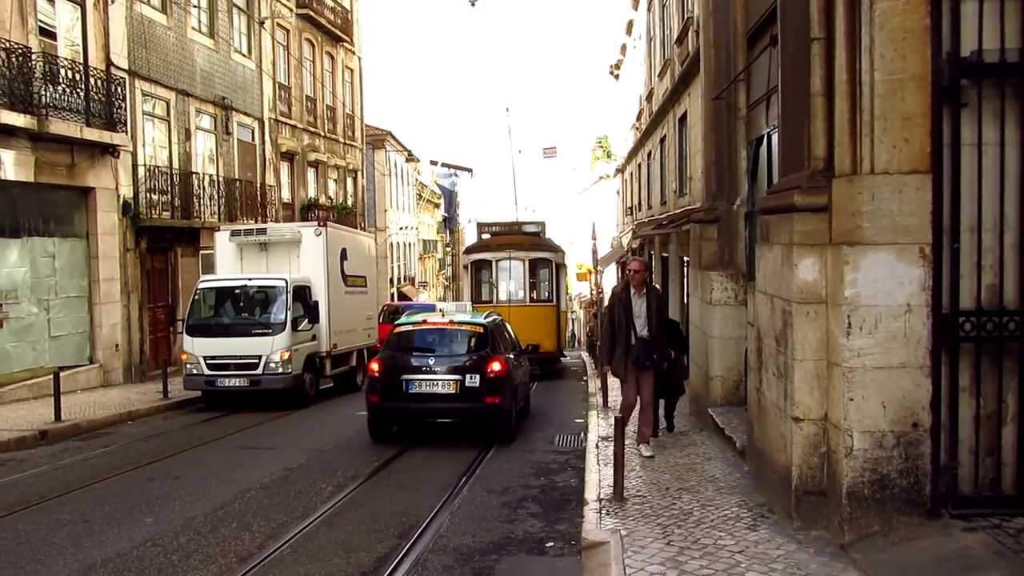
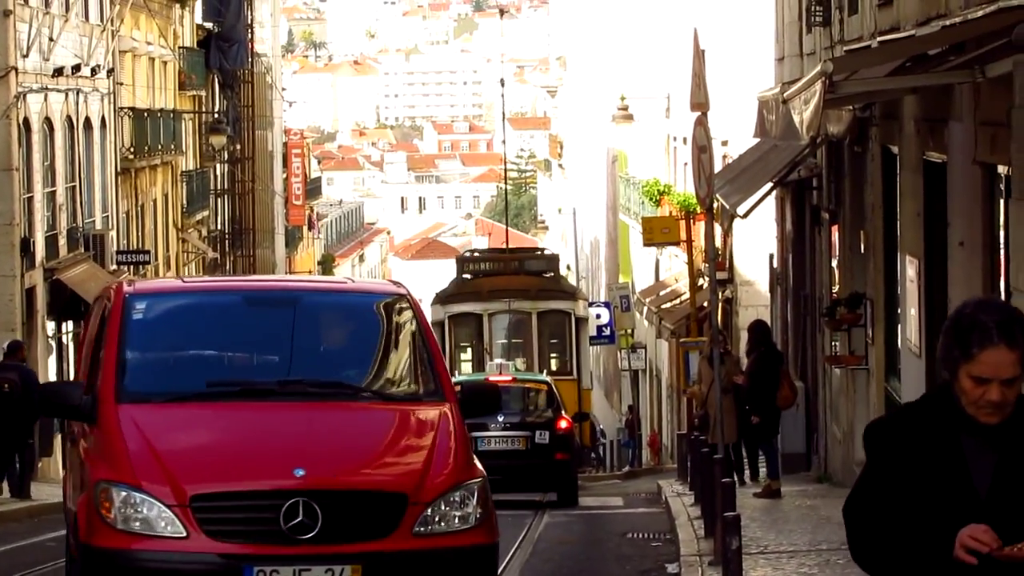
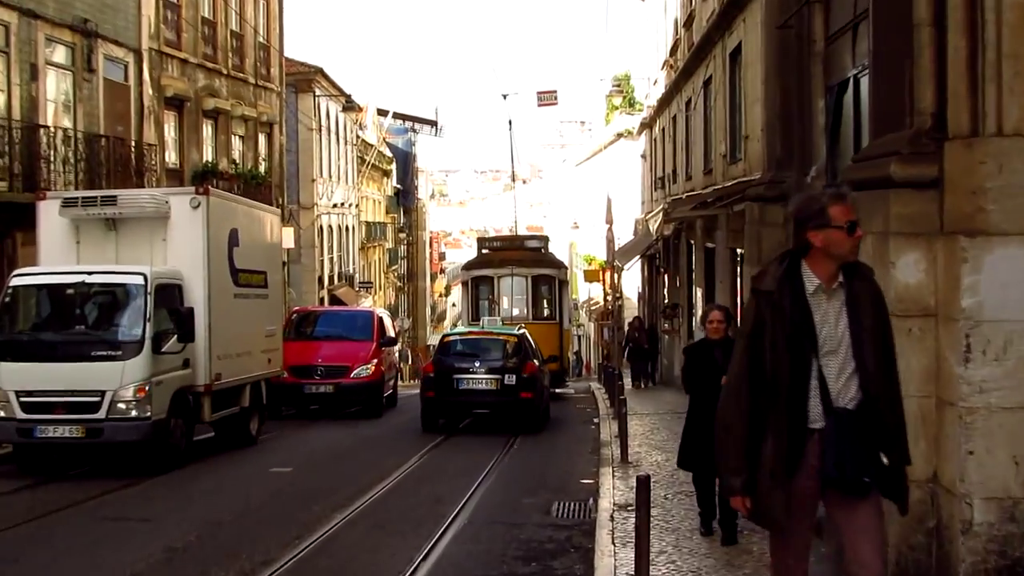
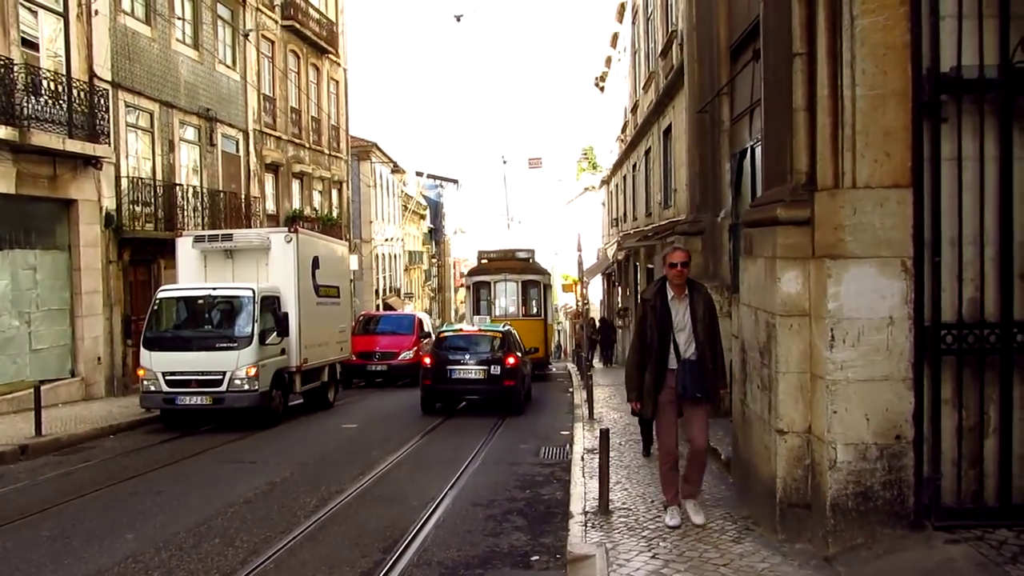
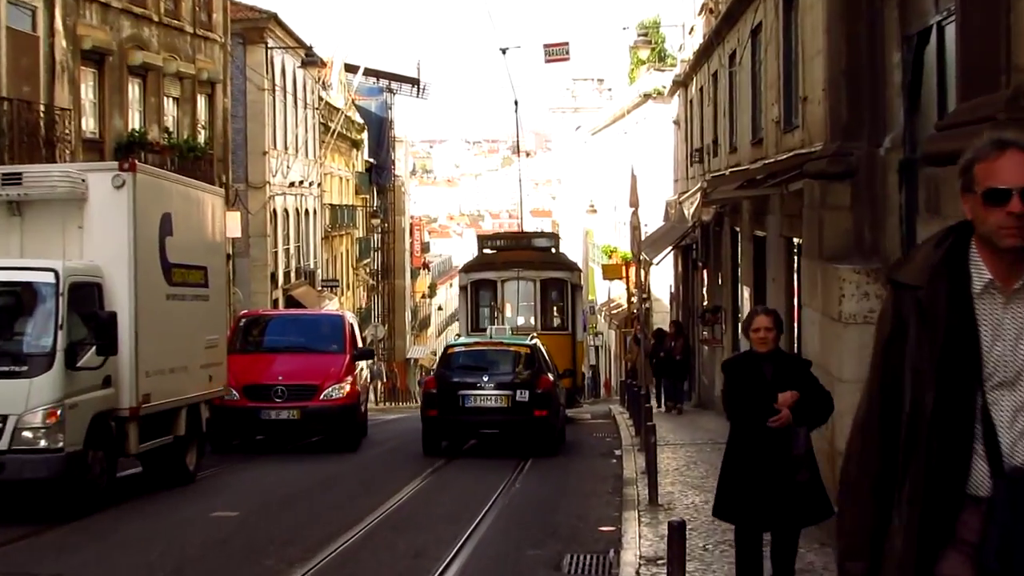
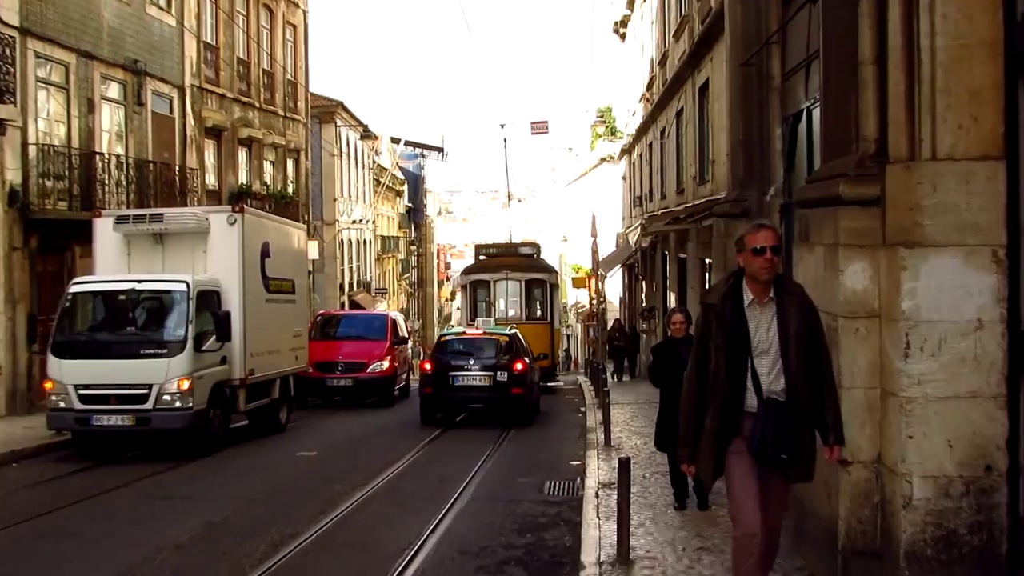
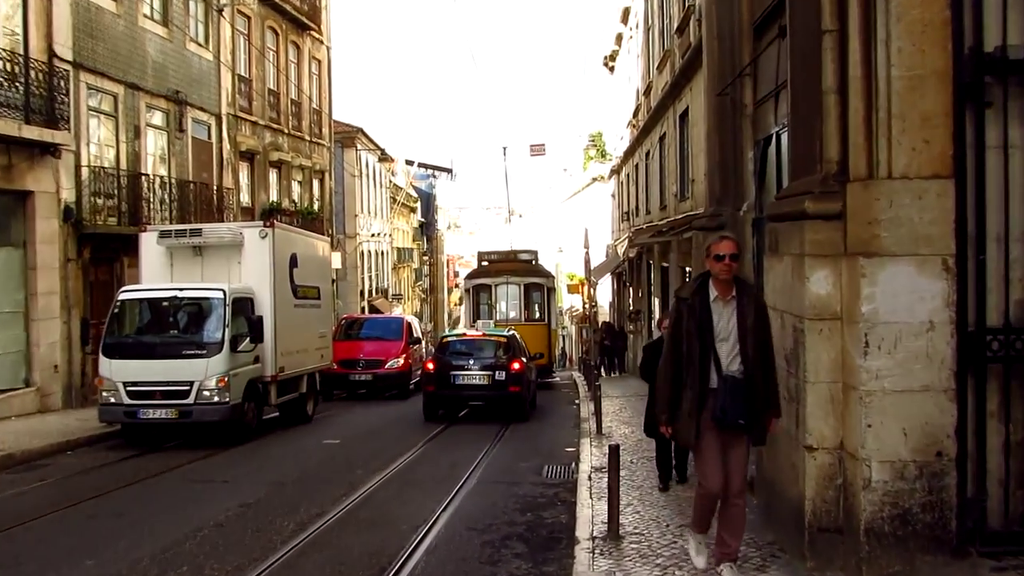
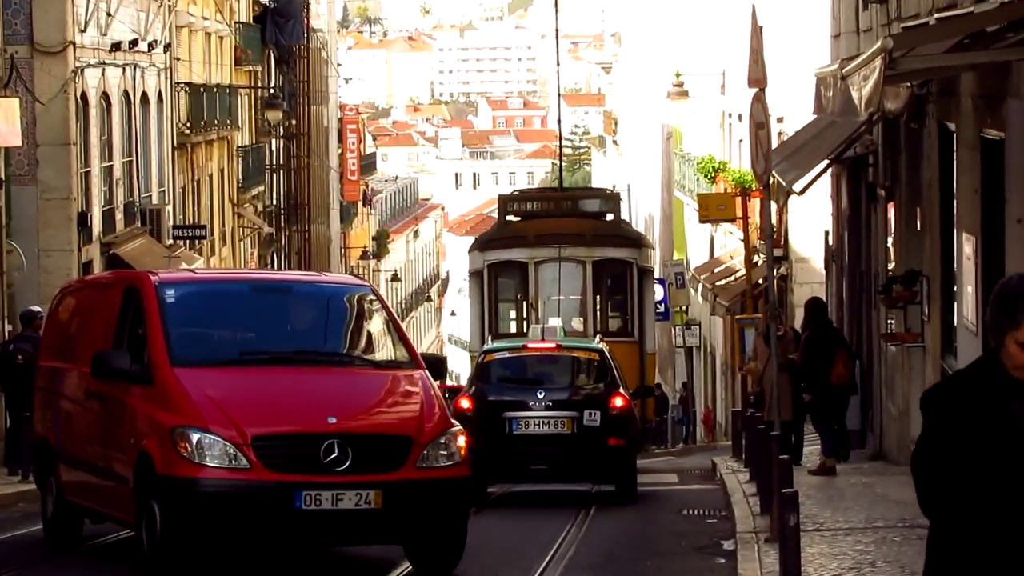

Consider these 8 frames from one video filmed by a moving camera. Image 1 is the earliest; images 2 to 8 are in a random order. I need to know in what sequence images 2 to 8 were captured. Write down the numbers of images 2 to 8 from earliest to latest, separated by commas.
4, 7, 6, 3, 5, 8, 2
